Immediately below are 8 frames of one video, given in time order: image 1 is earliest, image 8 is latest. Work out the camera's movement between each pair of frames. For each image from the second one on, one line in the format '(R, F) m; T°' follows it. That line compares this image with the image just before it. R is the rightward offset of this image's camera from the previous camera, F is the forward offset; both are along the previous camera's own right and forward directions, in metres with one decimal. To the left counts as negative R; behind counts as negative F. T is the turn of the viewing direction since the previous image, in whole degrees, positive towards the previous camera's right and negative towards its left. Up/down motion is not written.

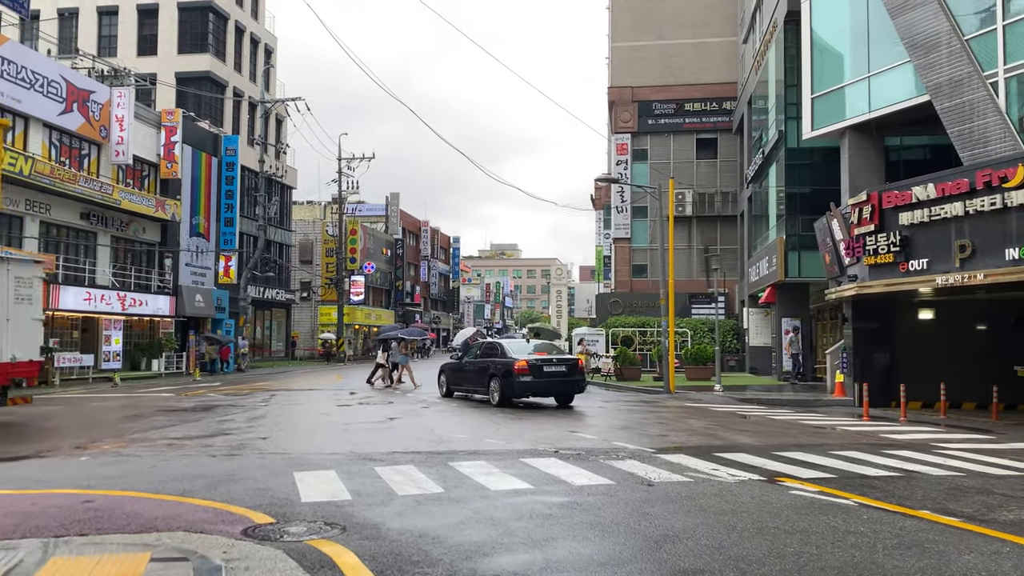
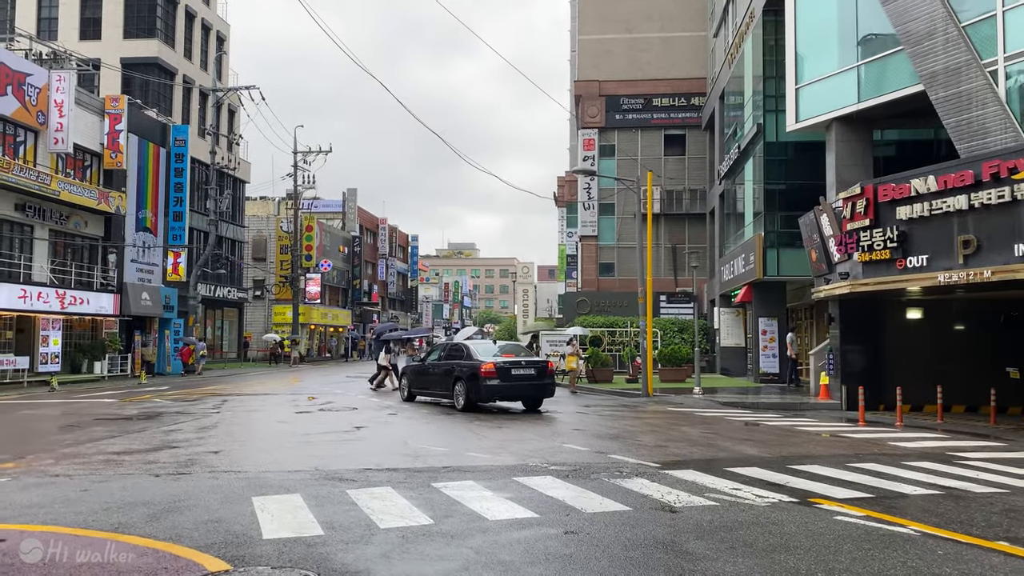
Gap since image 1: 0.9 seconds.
(-0.4, +1.3) m; +3°
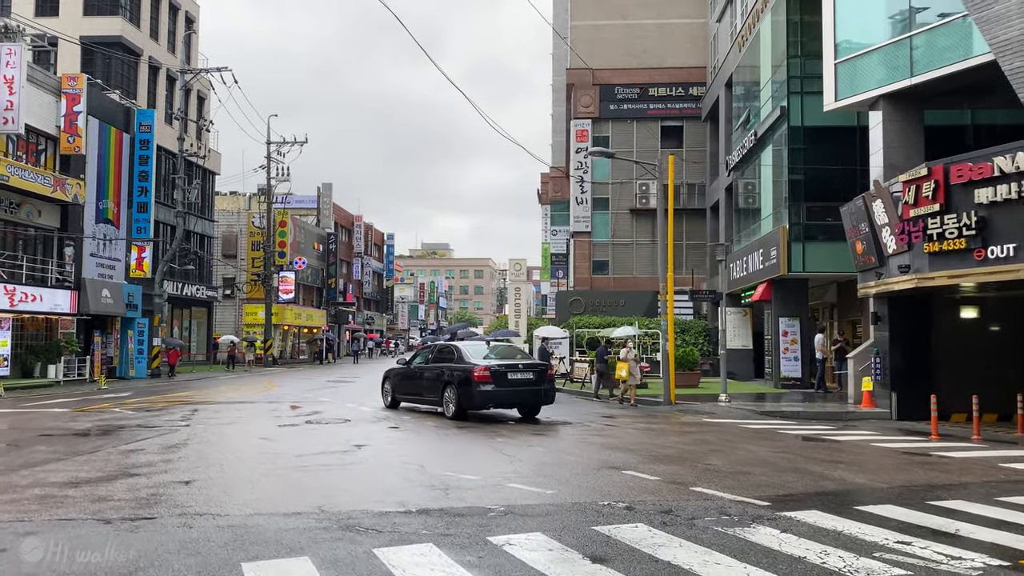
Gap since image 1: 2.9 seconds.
(-0.9, +2.4) m; +2°
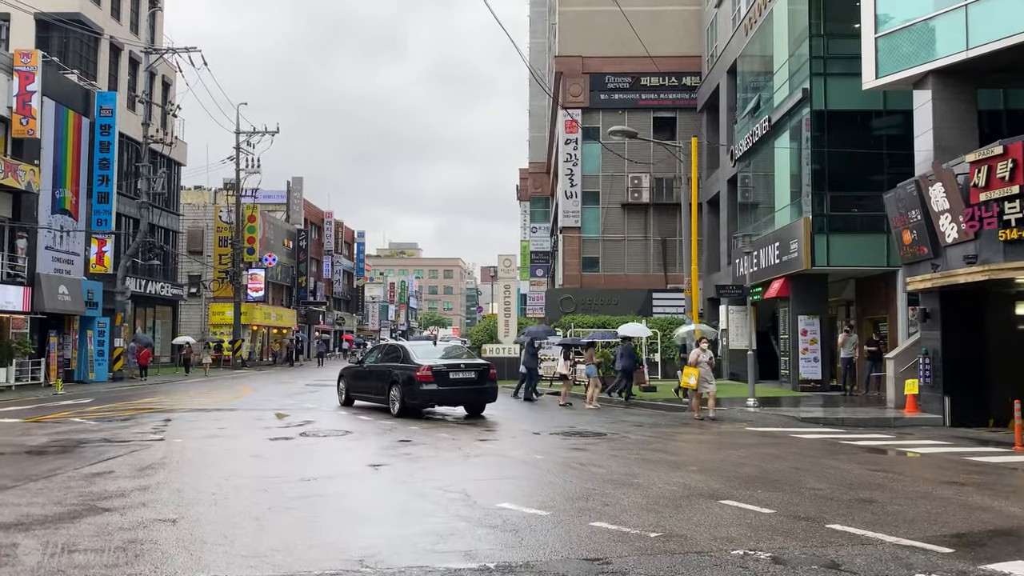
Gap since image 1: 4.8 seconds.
(-1.0, +2.0) m; +2°
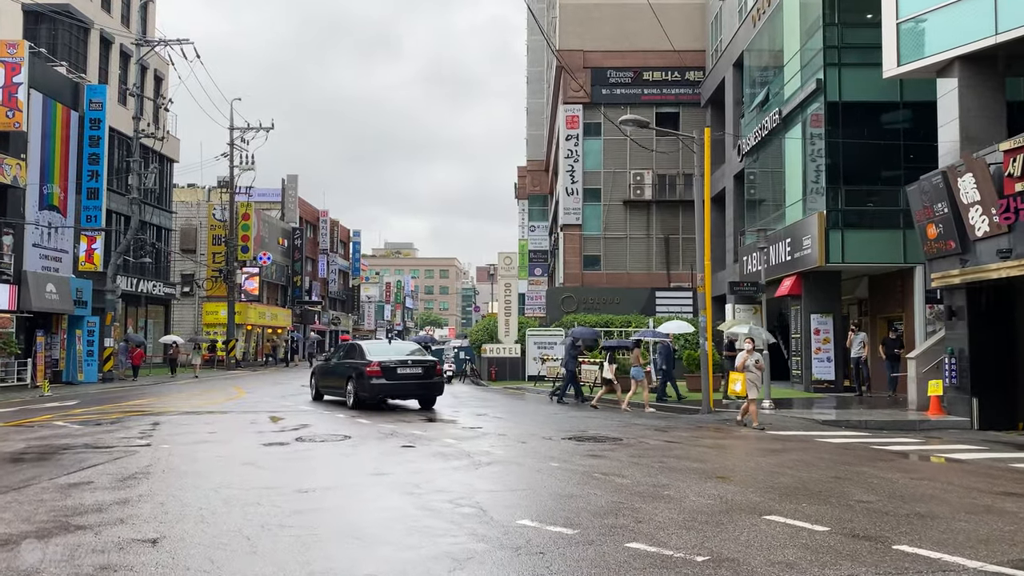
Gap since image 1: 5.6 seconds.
(-0.2, +0.8) m; 0°
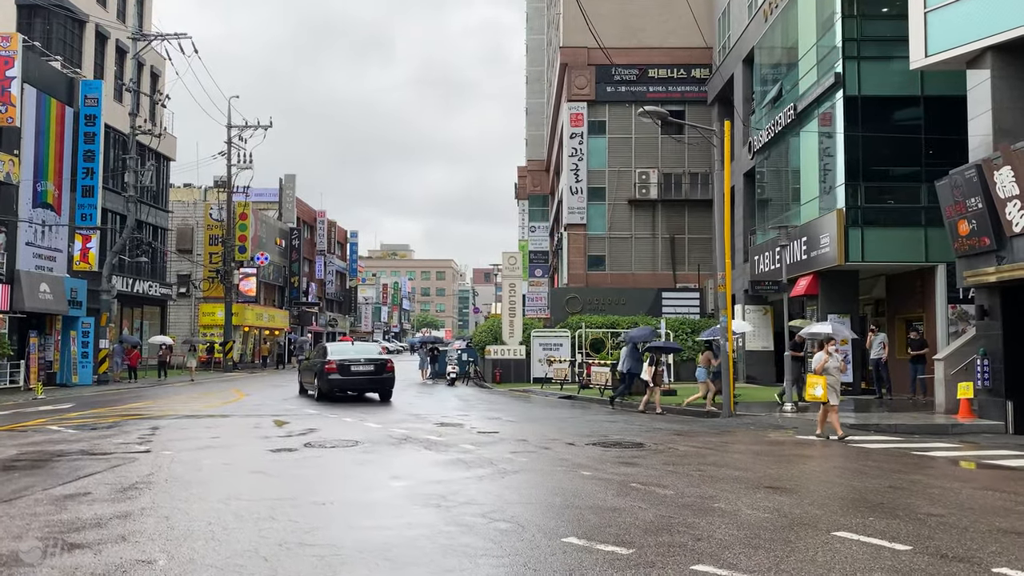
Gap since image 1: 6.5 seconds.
(-0.4, +0.7) m; 0°
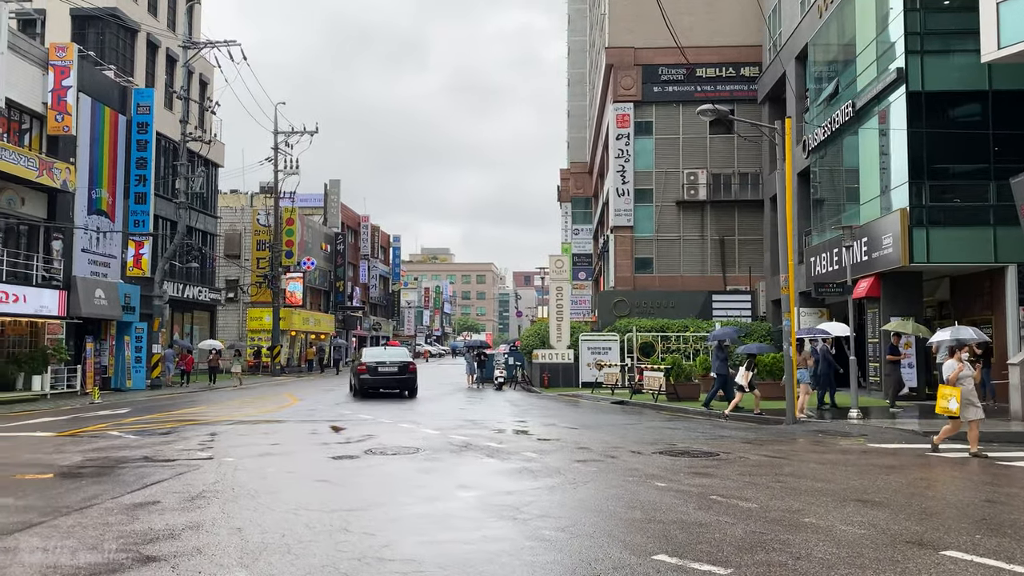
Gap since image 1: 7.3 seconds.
(-0.3, +0.3) m; -3°
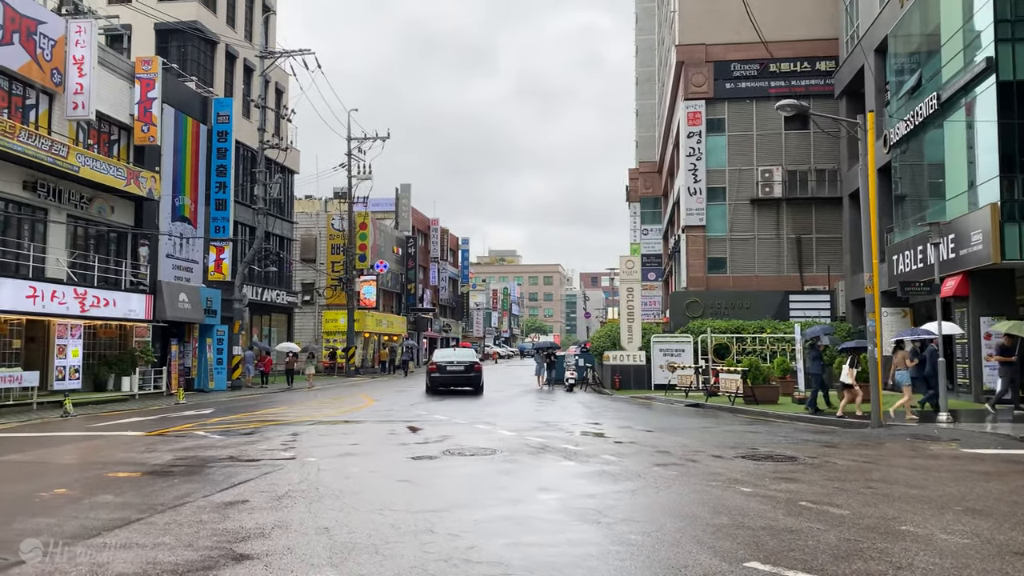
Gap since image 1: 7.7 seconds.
(-0.1, 0.0) m; -5°
